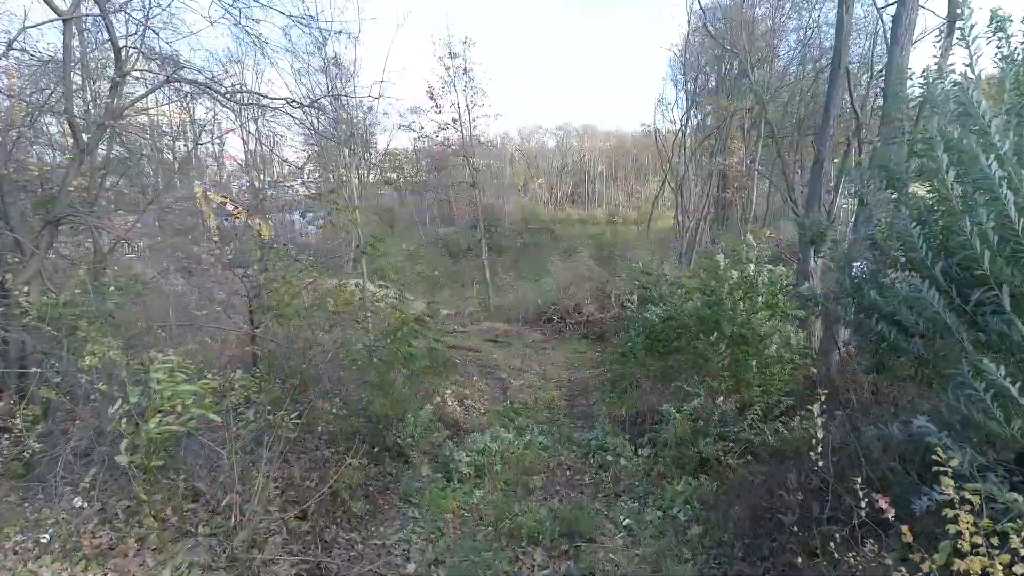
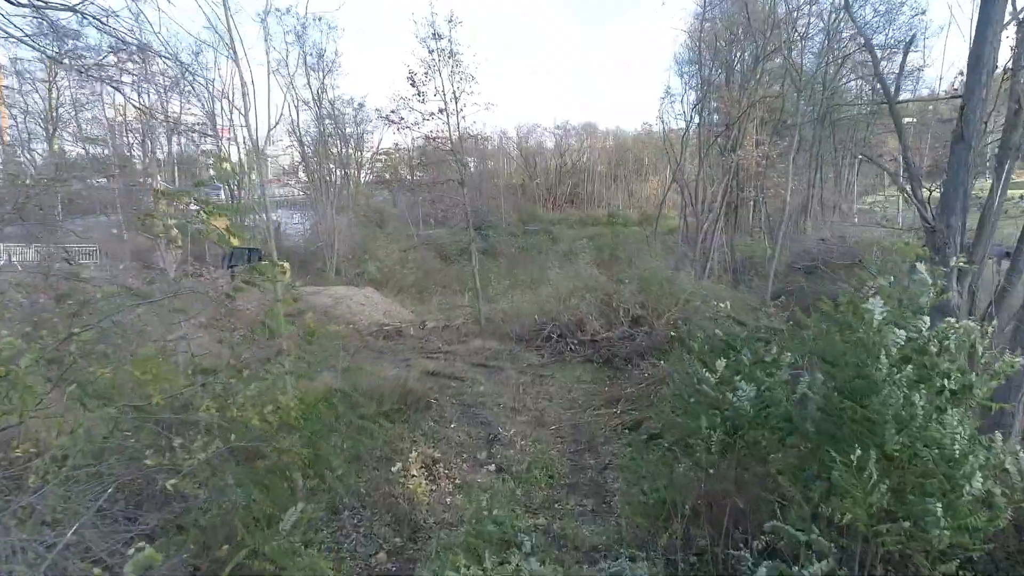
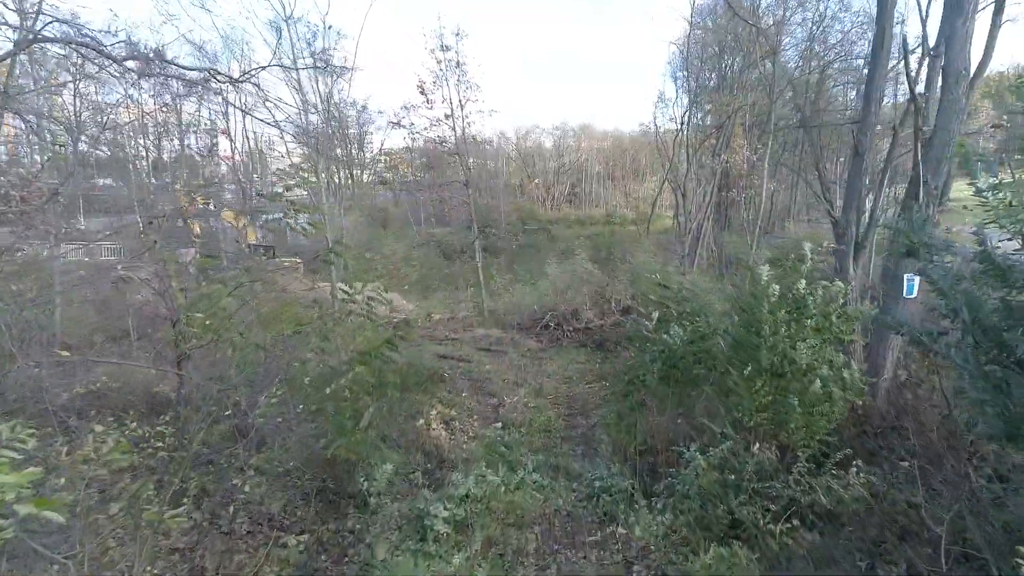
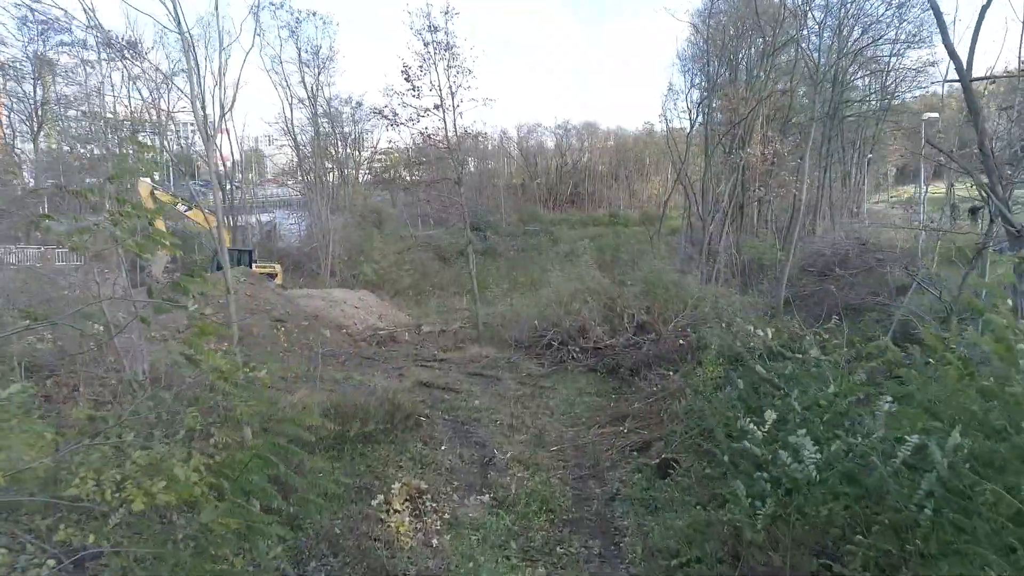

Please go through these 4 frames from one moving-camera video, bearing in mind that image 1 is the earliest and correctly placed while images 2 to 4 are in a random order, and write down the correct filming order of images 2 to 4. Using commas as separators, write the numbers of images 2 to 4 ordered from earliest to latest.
3, 2, 4
